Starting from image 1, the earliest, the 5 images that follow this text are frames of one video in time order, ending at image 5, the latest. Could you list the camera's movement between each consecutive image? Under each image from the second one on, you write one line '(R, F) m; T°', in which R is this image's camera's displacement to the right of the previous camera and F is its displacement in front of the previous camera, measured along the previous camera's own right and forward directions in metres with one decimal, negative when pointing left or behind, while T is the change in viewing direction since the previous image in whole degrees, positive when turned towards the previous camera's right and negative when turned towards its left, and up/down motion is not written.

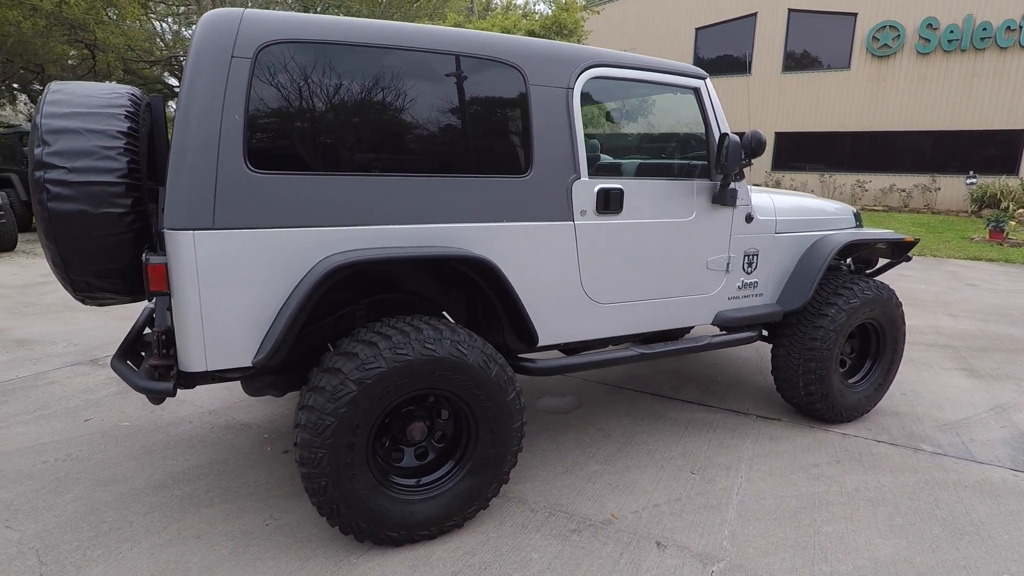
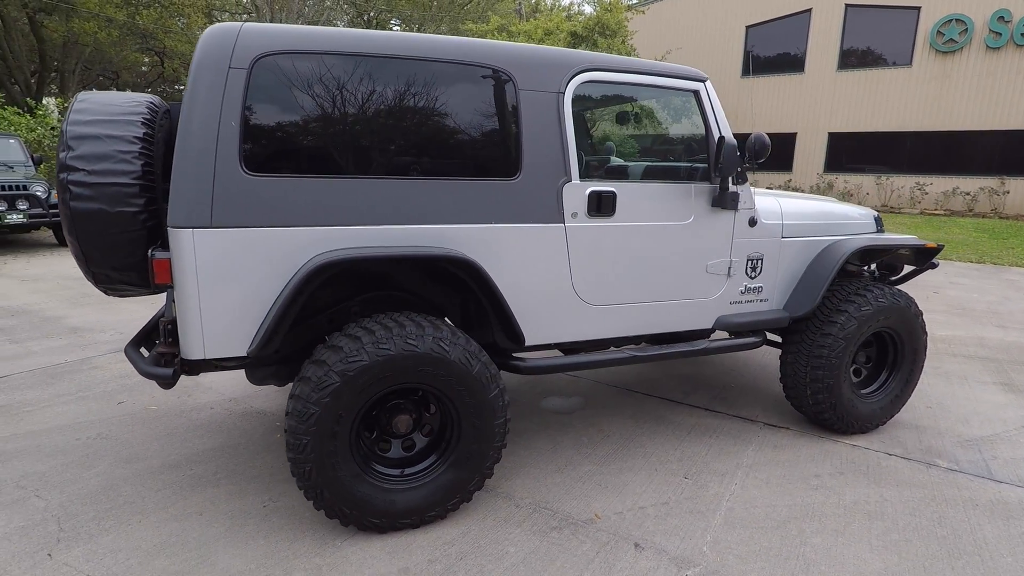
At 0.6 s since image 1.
(+0.3, -0.1) m; -5°
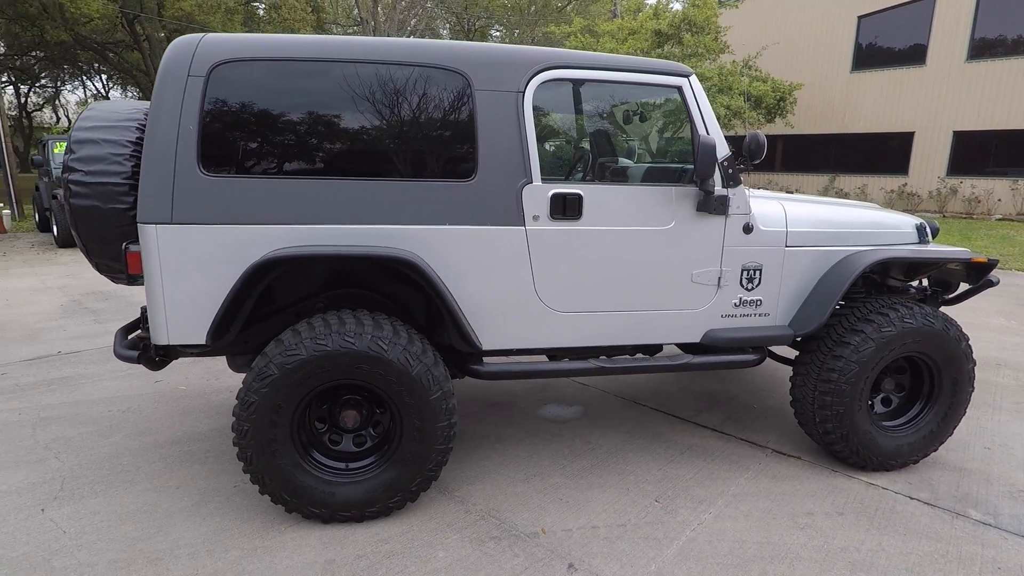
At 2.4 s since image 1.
(+0.7, +0.1) m; -10°
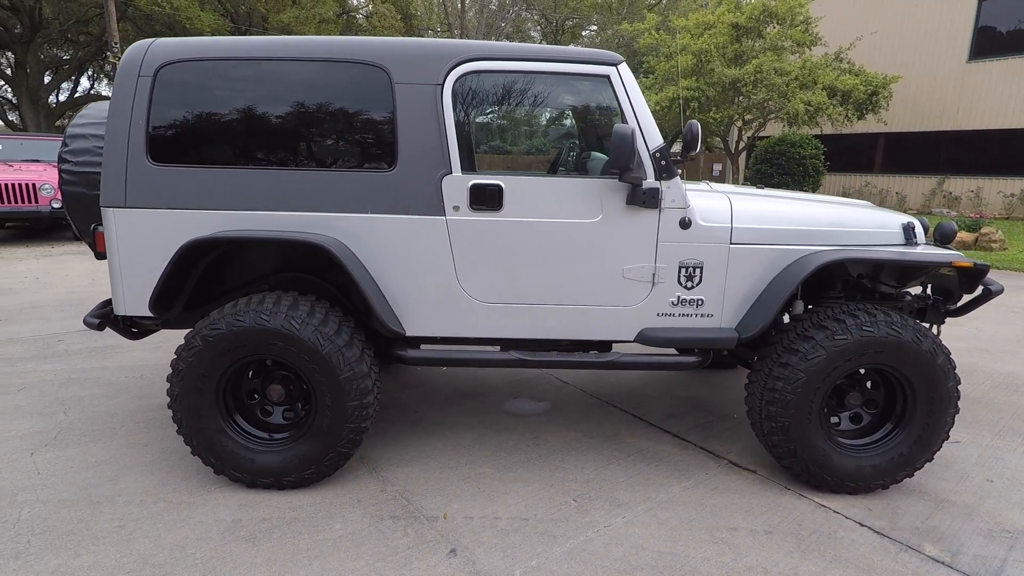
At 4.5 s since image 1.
(+0.8, 0.0) m; -10°
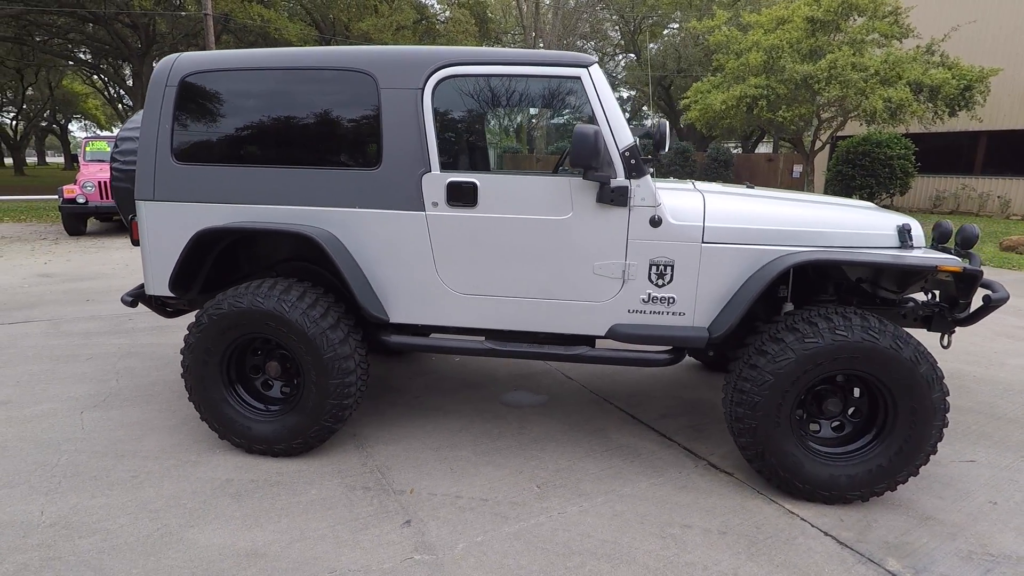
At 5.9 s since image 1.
(+0.5, -0.1) m; -8°
